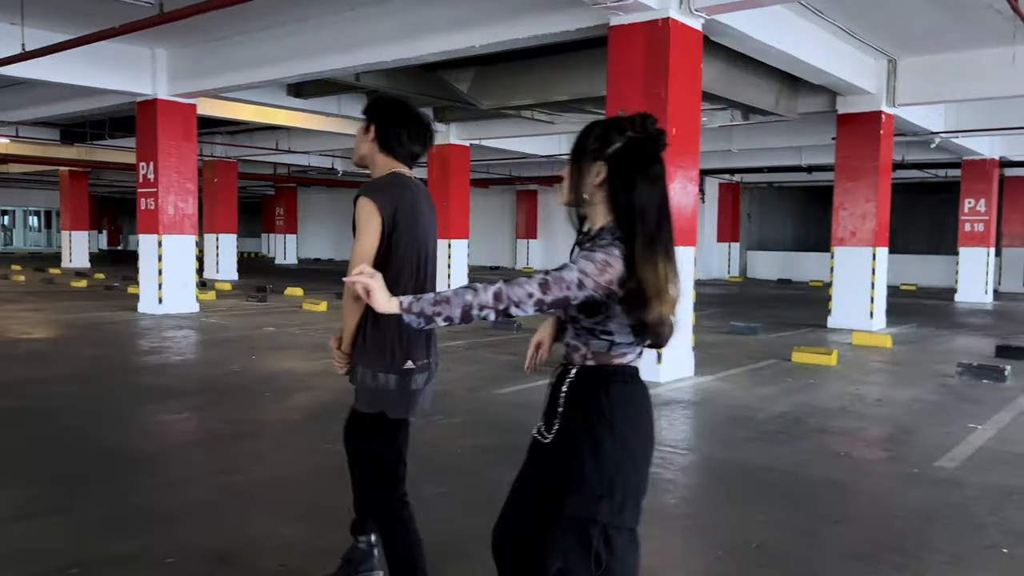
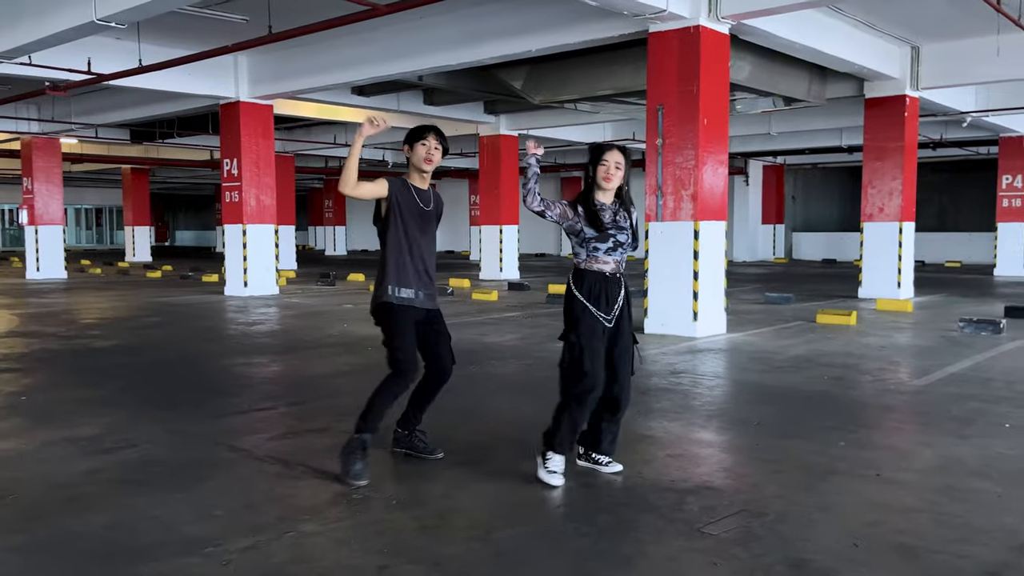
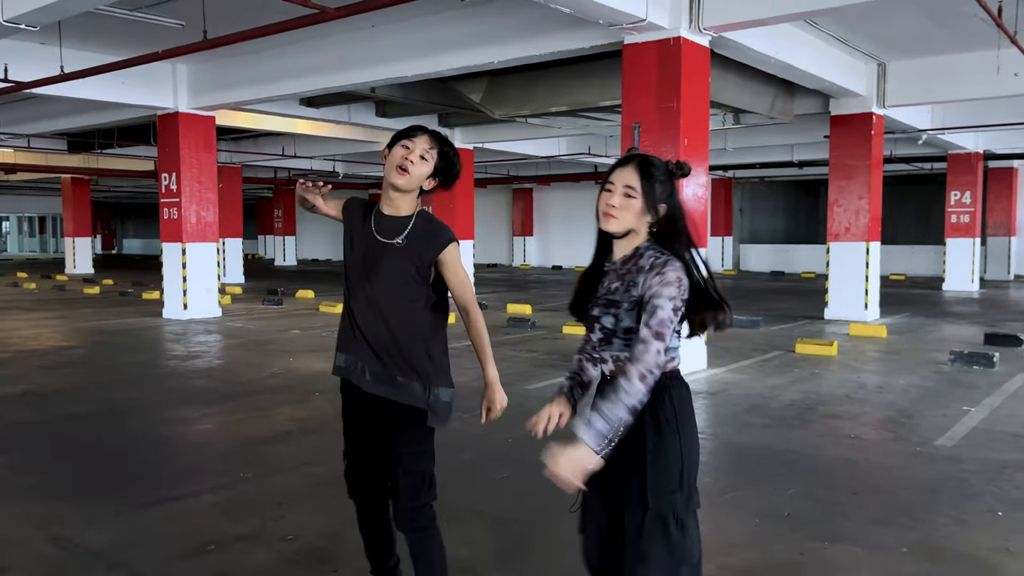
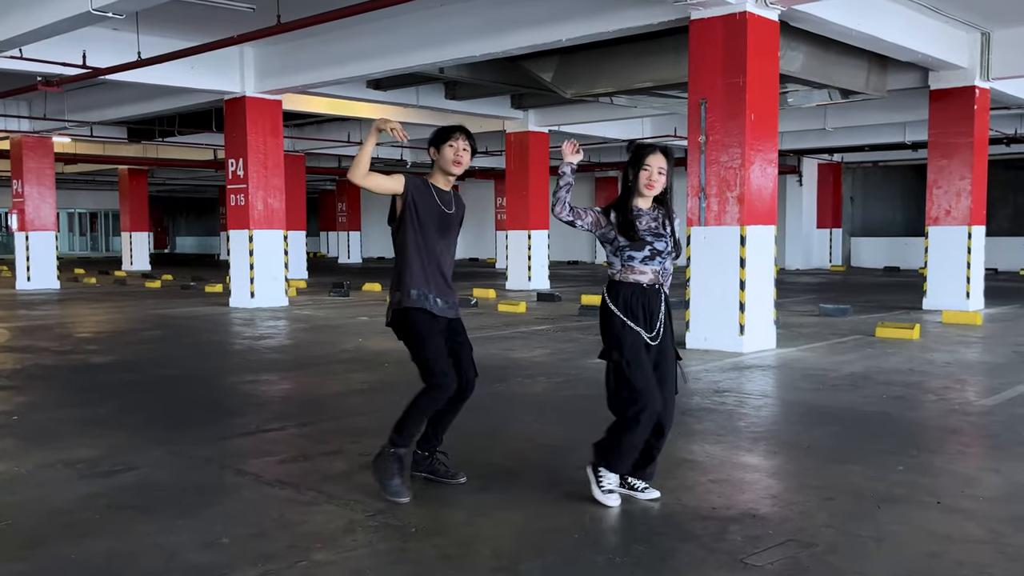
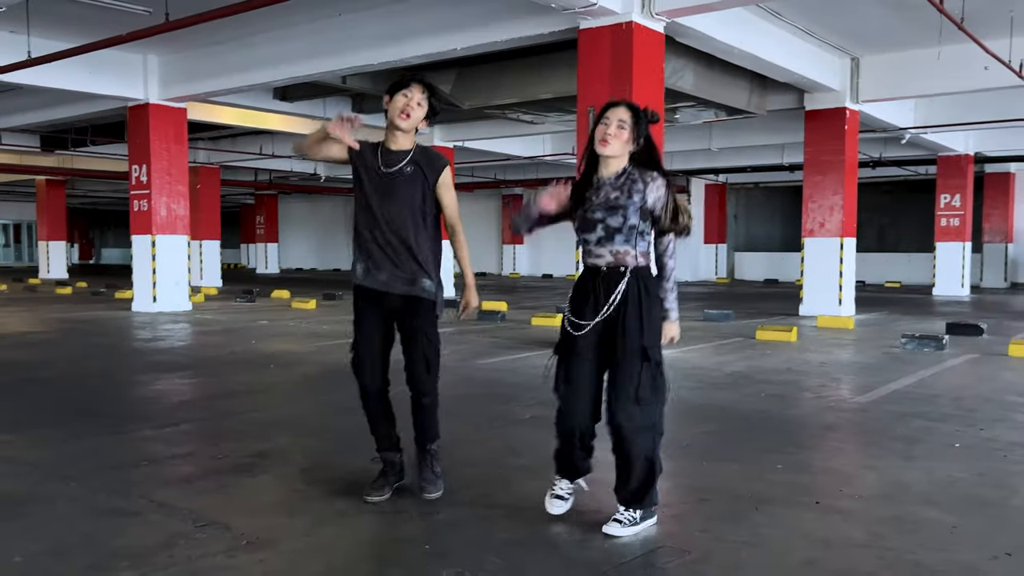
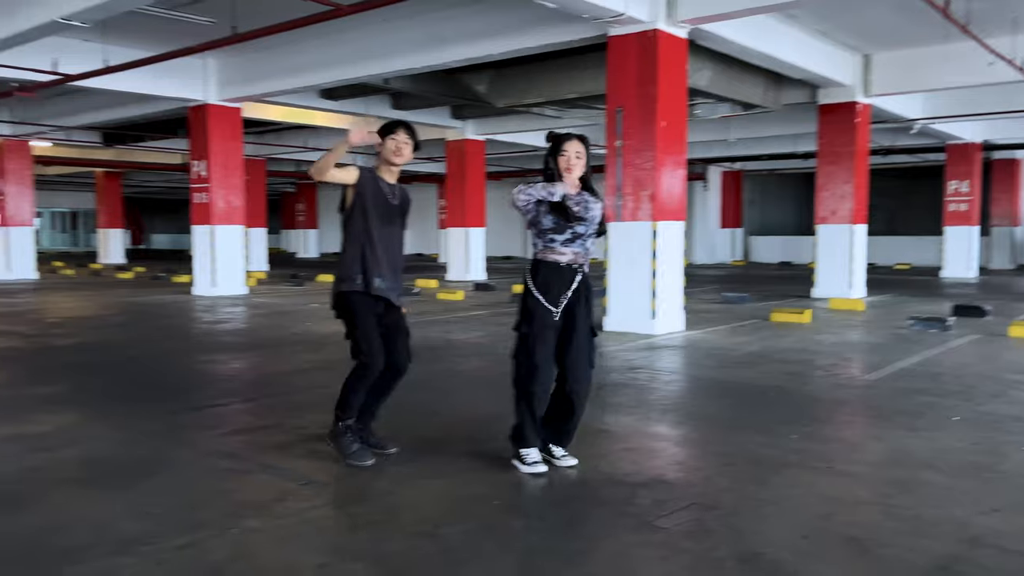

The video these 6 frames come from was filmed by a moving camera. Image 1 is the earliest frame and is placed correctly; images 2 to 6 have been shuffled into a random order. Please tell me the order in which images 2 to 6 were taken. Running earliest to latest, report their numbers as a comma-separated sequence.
3, 5, 6, 2, 4
